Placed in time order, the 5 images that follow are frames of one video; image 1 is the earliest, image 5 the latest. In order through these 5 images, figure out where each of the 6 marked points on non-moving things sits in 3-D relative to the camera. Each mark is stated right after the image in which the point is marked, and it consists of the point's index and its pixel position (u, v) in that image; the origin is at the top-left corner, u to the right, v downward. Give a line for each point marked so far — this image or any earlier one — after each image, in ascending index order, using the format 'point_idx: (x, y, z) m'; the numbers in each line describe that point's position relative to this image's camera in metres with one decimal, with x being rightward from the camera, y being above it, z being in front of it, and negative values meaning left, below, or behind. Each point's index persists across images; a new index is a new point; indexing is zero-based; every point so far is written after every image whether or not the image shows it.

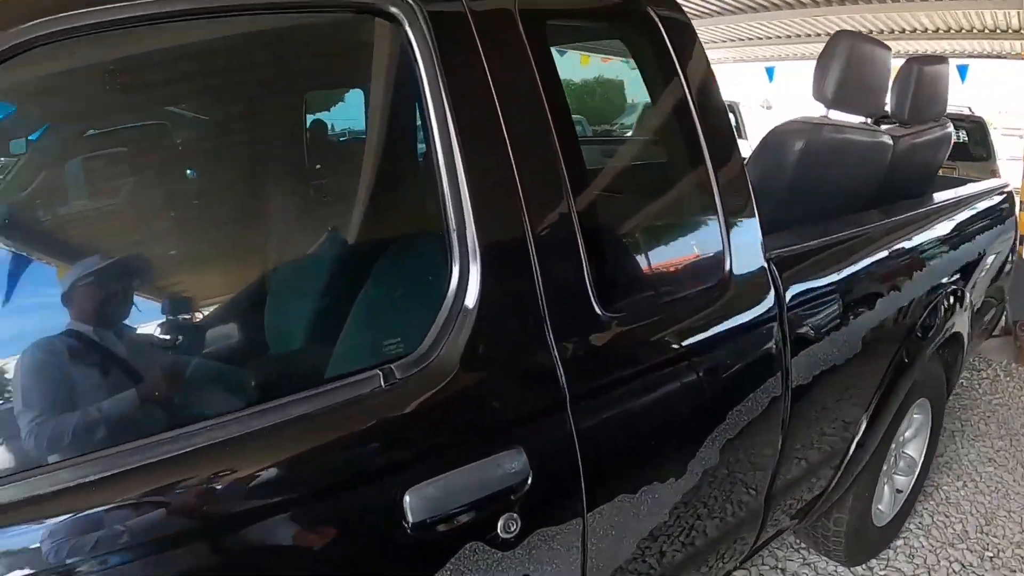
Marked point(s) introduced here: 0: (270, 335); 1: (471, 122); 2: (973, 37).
0: (-0.2, 0.0, +0.9) m
1: (0.0, +0.1, +1.0) m
2: (+3.8, +2.0, +10.3) m
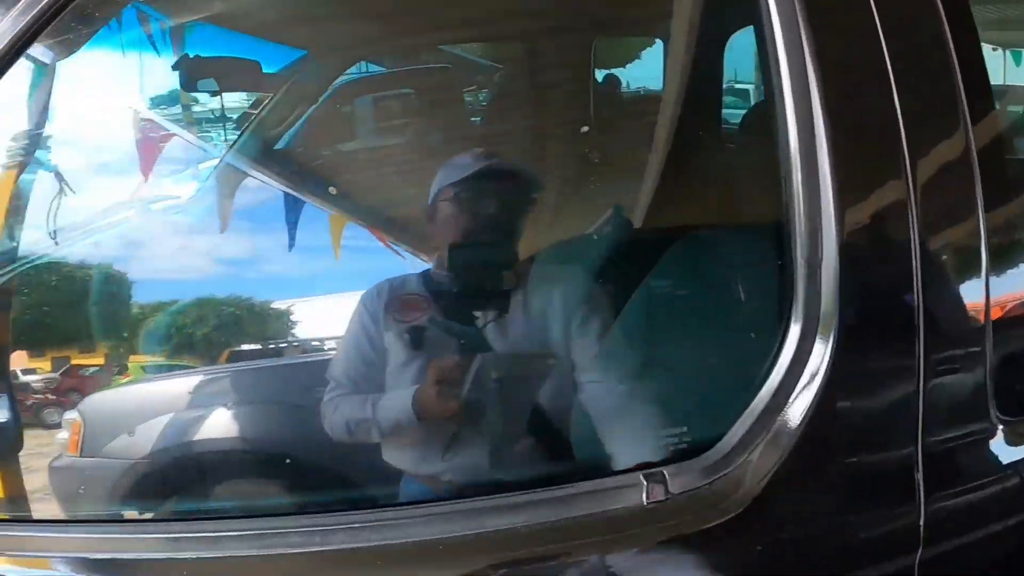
0: (0.0, 0.0, +0.8) m
1: (+0.2, +0.1, +0.9) m
2: (+6.1, +1.7, +9.1) m
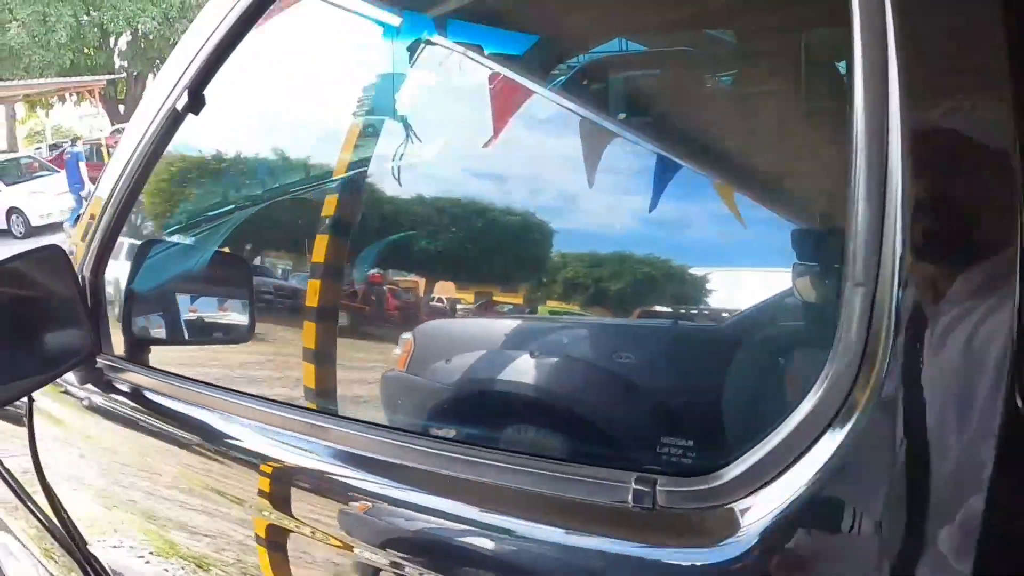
0: (+0.2, 0.0, +0.8) m
1: (+0.4, +0.1, +0.9) m
2: (+7.8, +1.1, +7.9) m
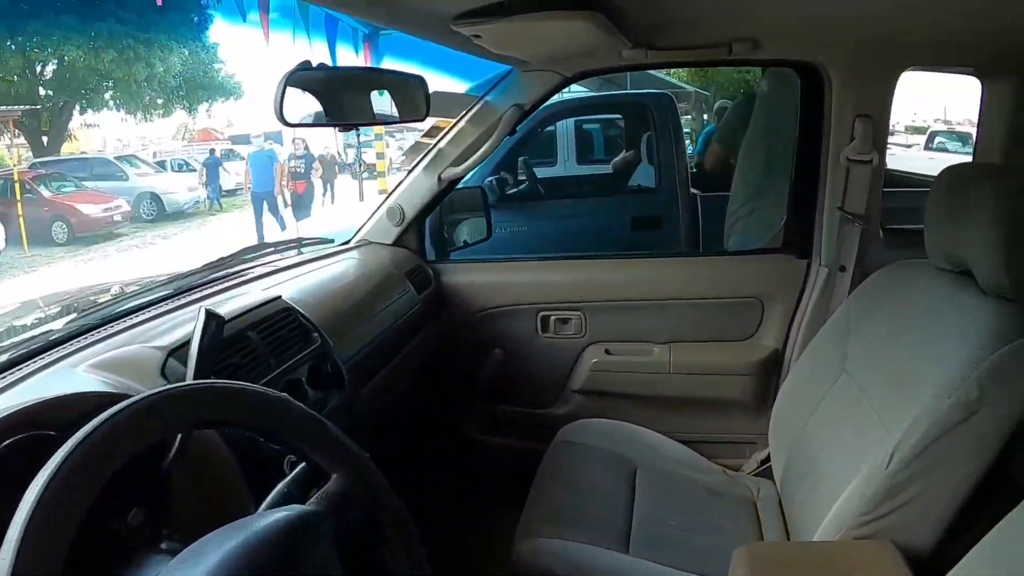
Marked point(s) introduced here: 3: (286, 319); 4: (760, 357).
0: (+0.2, -0.2, 0.0) m
1: (+0.4, 0.0, 0.0) m
2: (+7.4, +0.6, +7.4) m
3: (-0.3, 0.0, +1.5) m
4: (+0.4, -0.1, +2.1) m
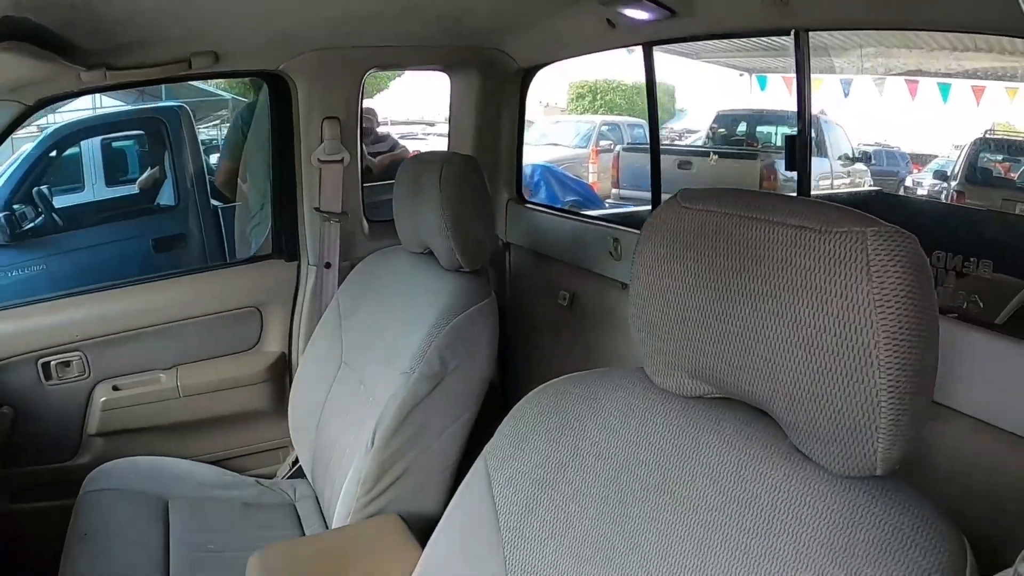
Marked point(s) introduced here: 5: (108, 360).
0: (+0.1, -0.2, 0.0) m
1: (+0.3, 0.0, +0.1) m
2: (+4.2, +1.3, +9.4) m
3: (-0.8, -0.1, +1.3) m
4: (-0.4, -0.1, +2.1) m
5: (-0.7, -0.1, +2.0) m
